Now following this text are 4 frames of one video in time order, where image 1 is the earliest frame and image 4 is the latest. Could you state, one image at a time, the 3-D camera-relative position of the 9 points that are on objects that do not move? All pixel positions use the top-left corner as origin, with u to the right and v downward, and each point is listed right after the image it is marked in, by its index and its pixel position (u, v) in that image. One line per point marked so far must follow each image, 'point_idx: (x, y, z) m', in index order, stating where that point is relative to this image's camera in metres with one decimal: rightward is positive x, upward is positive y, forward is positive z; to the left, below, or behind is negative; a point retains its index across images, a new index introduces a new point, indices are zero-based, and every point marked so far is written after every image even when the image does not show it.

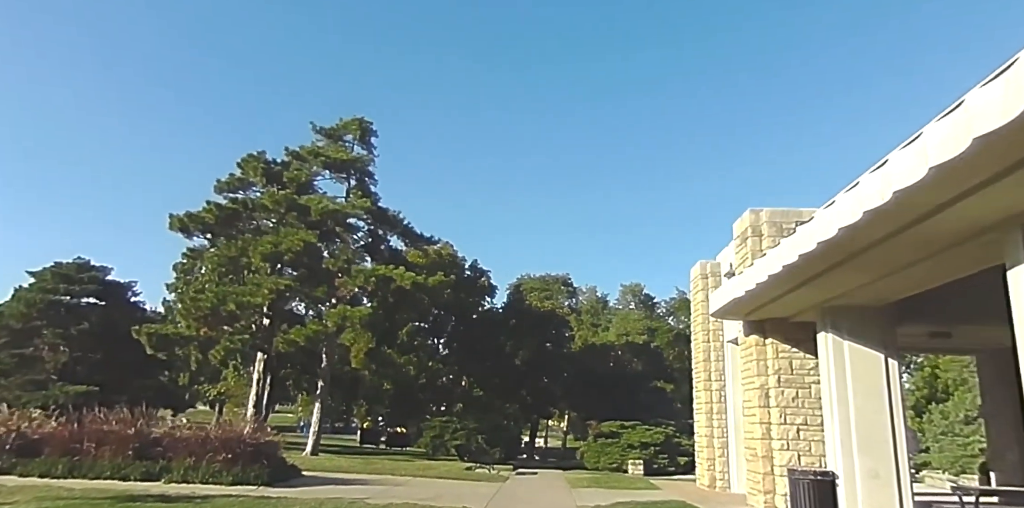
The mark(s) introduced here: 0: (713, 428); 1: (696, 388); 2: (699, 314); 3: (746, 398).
0: (+3.0, -2.6, +10.3) m
1: (+2.9, -2.1, +10.6) m
2: (+3.0, -1.0, +10.9) m
3: (+2.8, -1.7, +8.2) m
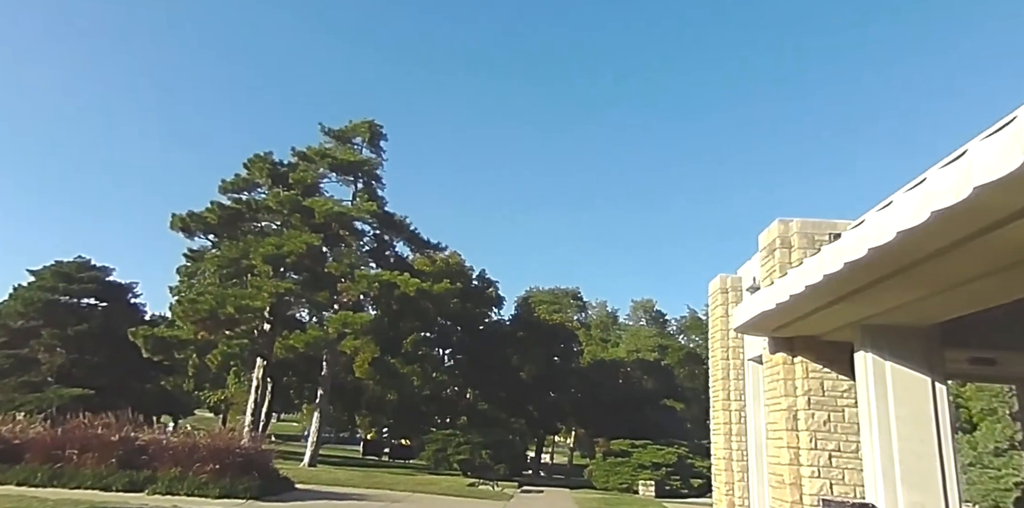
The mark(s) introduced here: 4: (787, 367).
0: (+3.1, -2.8, +9.7) m
1: (+3.0, -2.3, +10.1) m
2: (+3.1, -1.2, +10.3) m
3: (+2.9, -1.9, +7.6) m
4: (+2.9, -1.2, +7.1) m
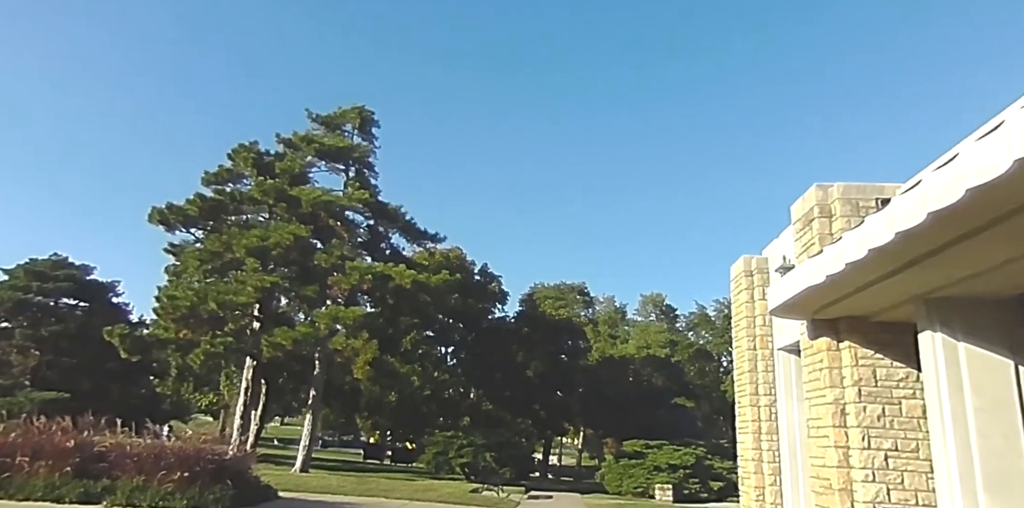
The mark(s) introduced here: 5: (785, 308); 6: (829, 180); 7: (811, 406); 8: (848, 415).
0: (+3.2, -2.5, +8.7) m
1: (+3.1, -2.0, +9.1) m
2: (+3.1, -0.9, +9.4) m
3: (+2.9, -1.6, +6.6) m
4: (+2.9, -0.9, +6.2) m
5: (+2.6, -0.6, +6.6) m
6: (+3.1, +0.7, +6.8) m
7: (+2.9, -1.5, +6.6) m
8: (+3.0, -1.4, +6.0) m
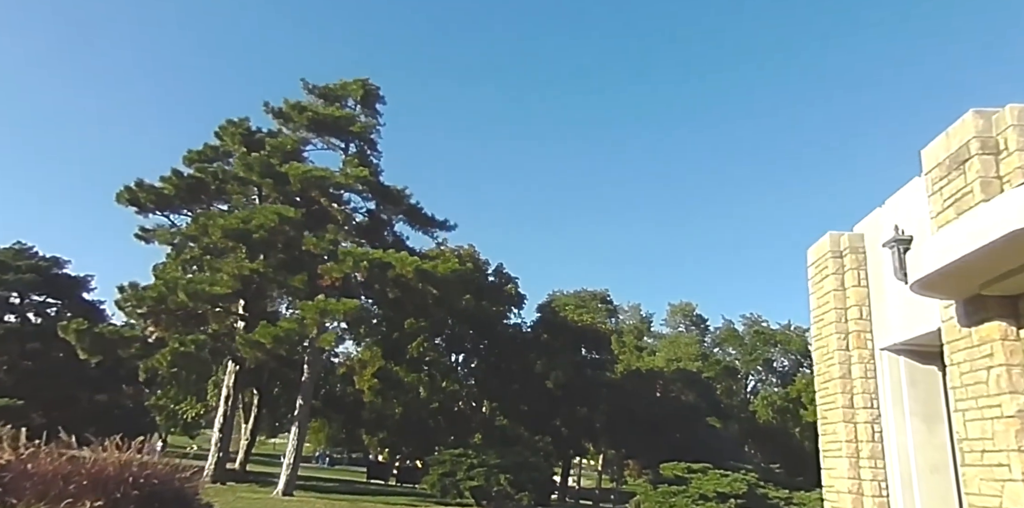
0: (+3.4, -2.3, +6.7) m
1: (+3.3, -1.7, +7.1) m
2: (+3.4, -0.6, +7.4) m
3: (+3.1, -1.2, +4.7) m
4: (+3.1, -0.6, +4.2) m
5: (+2.8, -0.2, +4.6) m
6: (+3.4, +1.1, +4.8) m
7: (+3.1, -1.2, +4.7) m
8: (+3.2, -1.1, +4.1) m
